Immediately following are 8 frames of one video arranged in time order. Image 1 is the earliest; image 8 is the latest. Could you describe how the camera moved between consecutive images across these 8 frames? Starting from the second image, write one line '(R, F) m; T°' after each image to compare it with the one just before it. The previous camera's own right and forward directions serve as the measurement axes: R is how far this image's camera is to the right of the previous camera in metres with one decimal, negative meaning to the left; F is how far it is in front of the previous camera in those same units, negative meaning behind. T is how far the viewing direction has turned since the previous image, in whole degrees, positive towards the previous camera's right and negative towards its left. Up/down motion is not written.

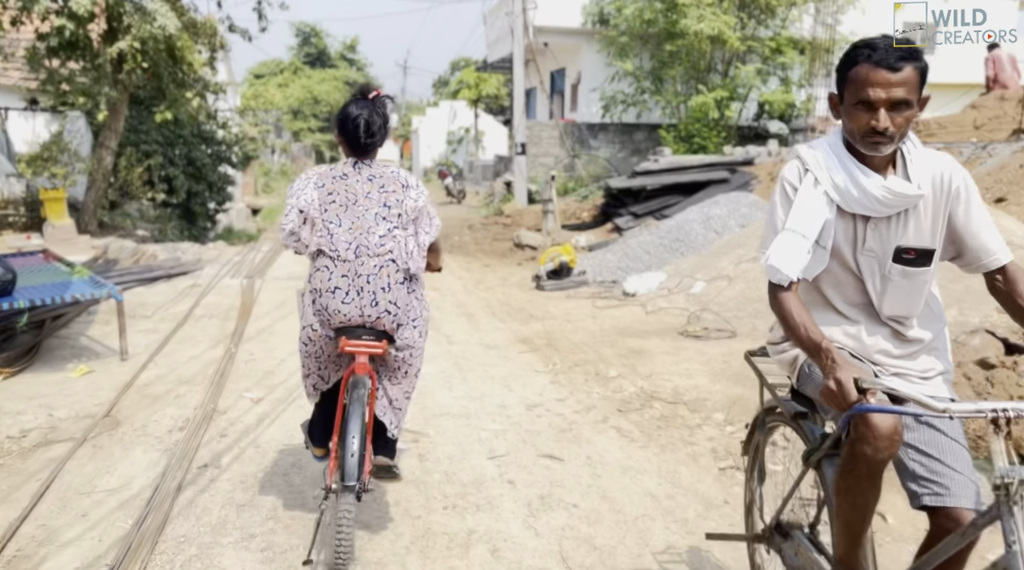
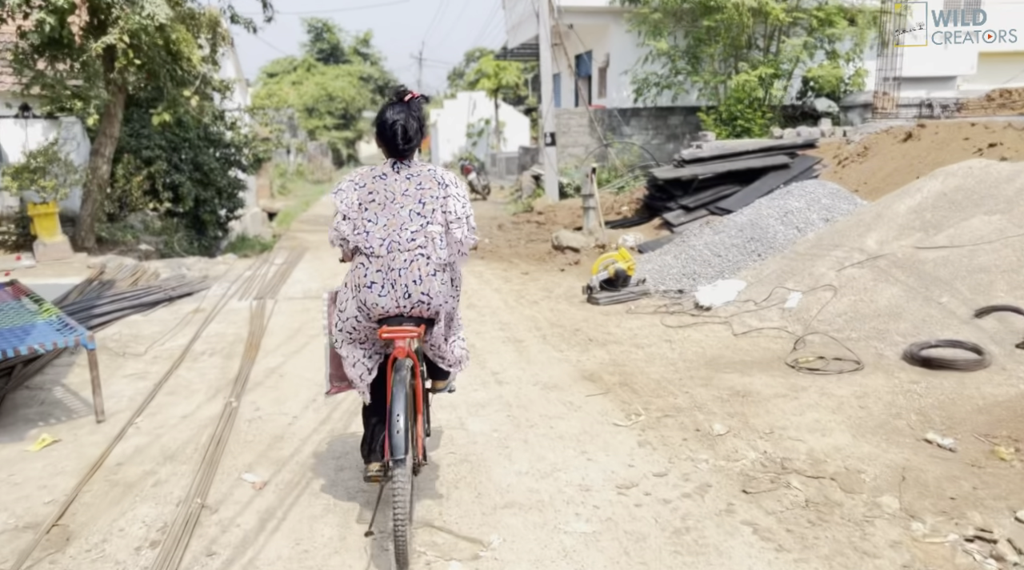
(-0.2, +1.1) m; -2°
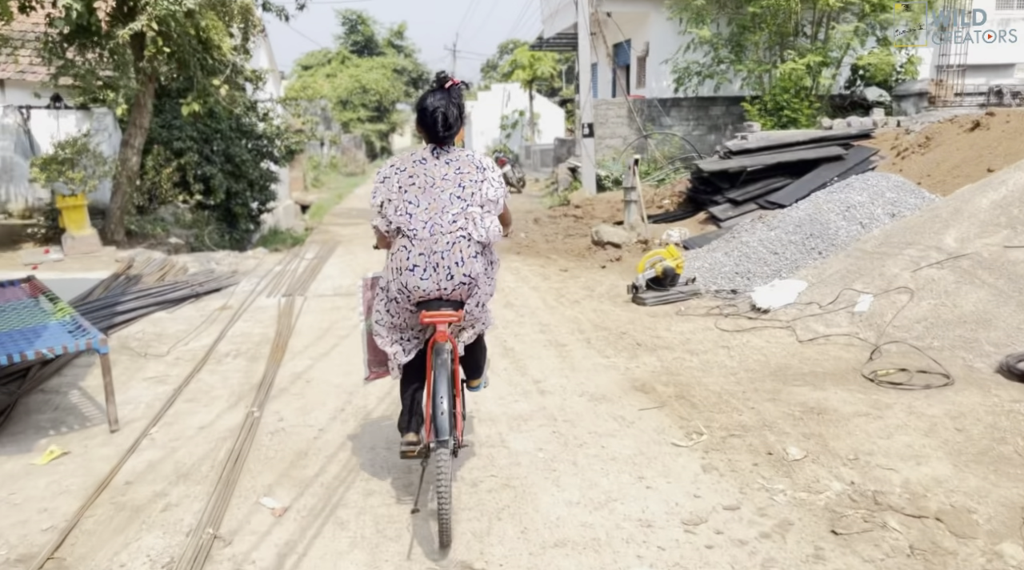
(-0.1, +0.4) m; -2°
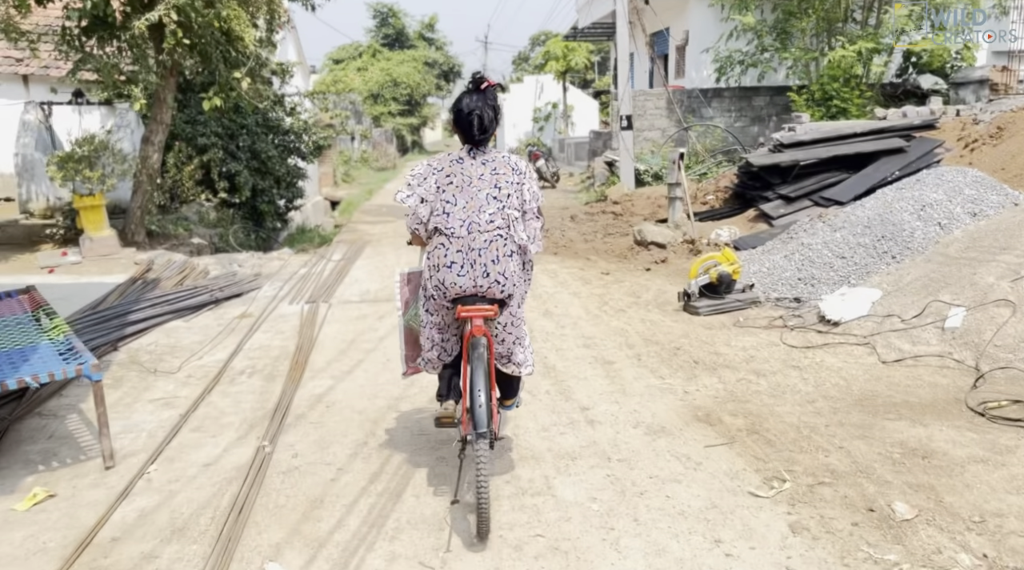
(-0.1, +0.5) m; -2°
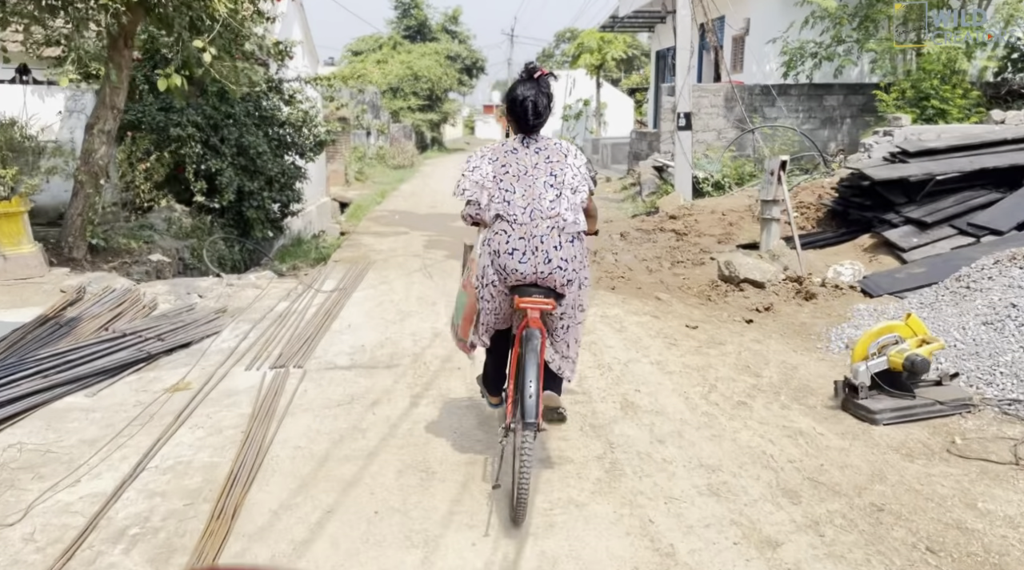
(-0.2, +2.1) m; -1°
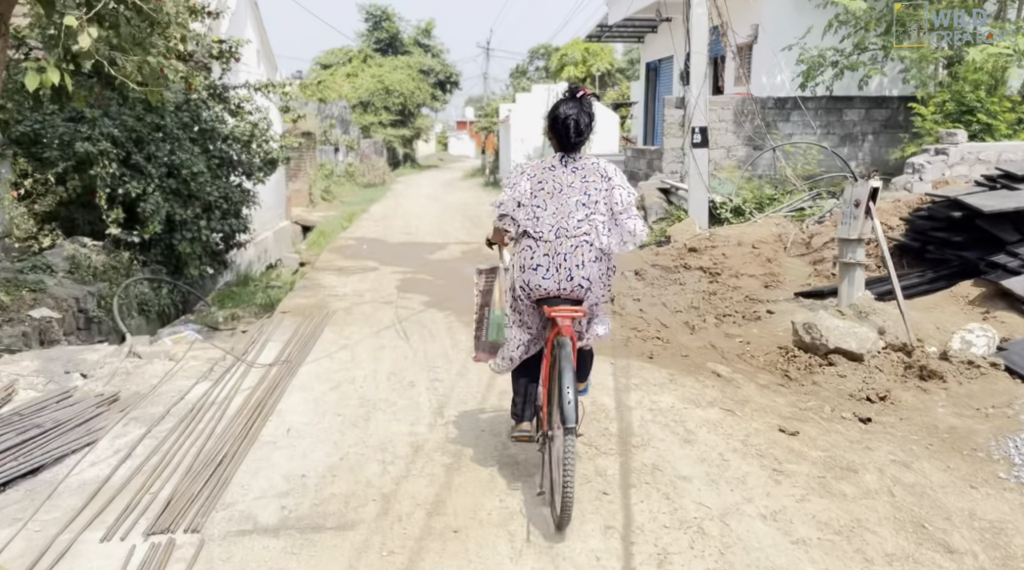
(-0.2, +1.7) m; +2°
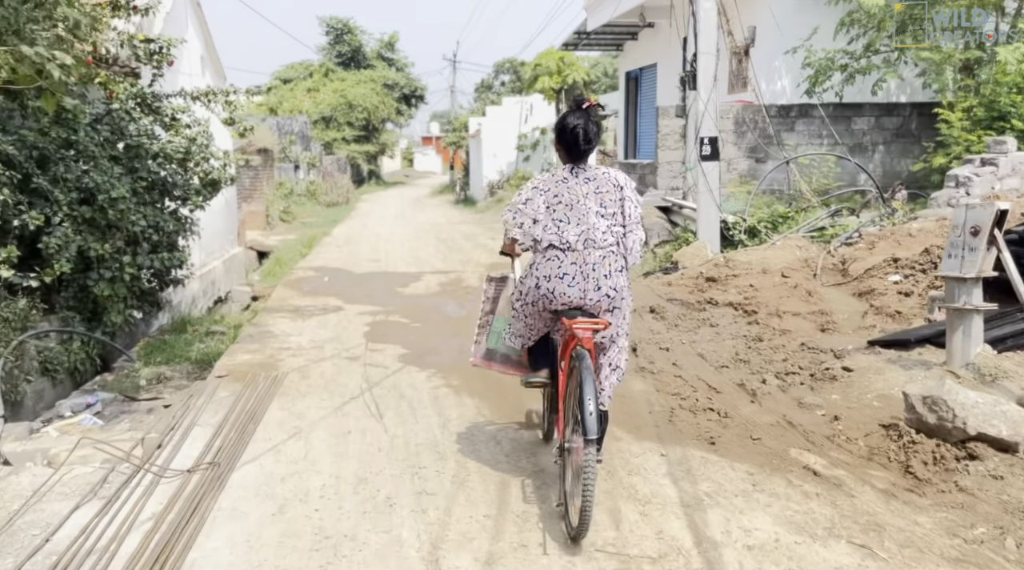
(-0.2, +1.4) m; +2°
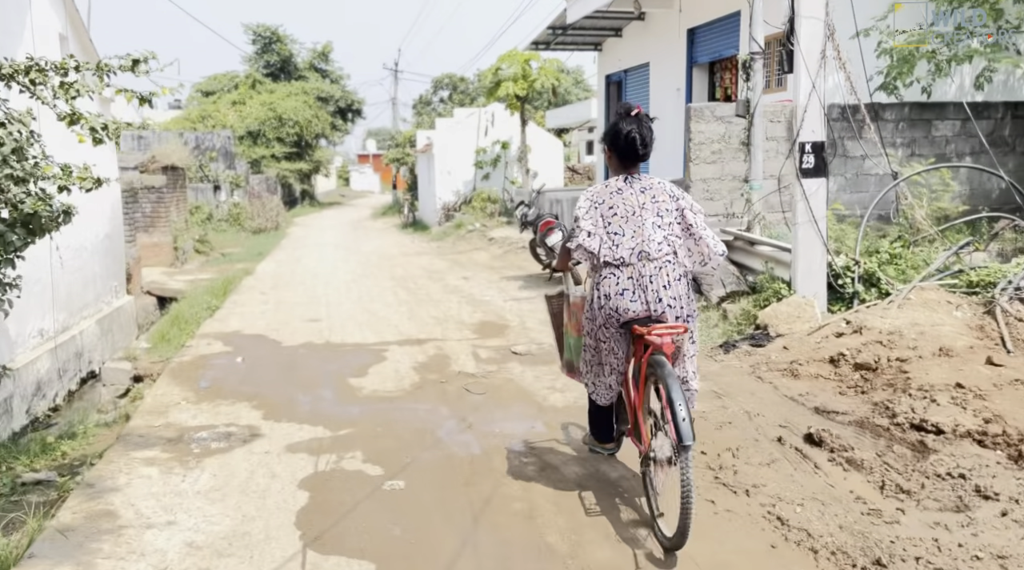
(-0.6, +3.1) m; +5°
